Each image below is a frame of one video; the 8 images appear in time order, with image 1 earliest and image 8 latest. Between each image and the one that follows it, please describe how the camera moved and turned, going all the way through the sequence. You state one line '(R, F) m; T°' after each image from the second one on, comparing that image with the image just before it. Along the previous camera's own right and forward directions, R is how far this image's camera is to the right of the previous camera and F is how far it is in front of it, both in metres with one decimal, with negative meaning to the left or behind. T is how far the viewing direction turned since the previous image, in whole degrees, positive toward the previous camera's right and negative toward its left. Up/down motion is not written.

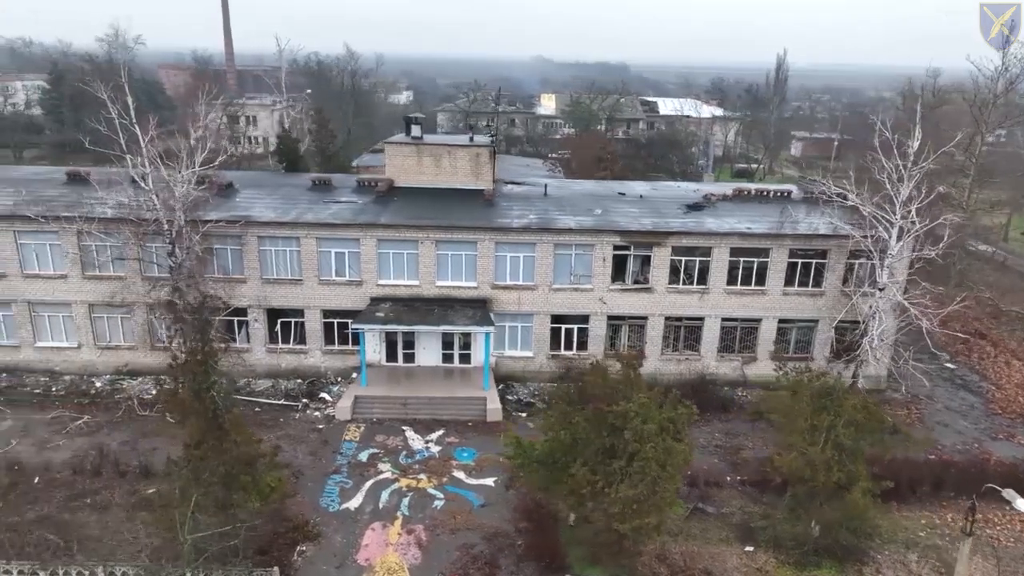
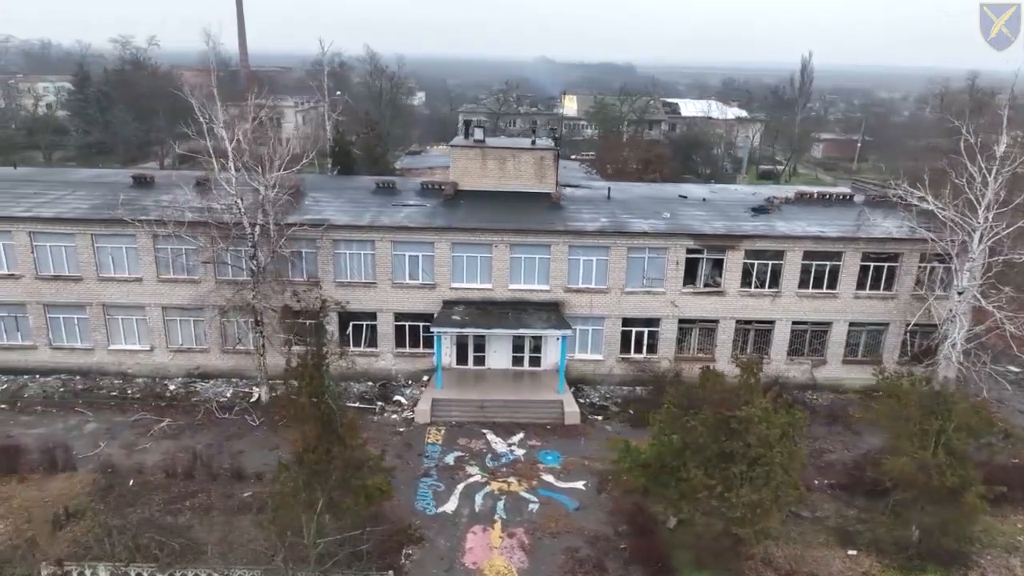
(-2.1, -0.1) m; 0°
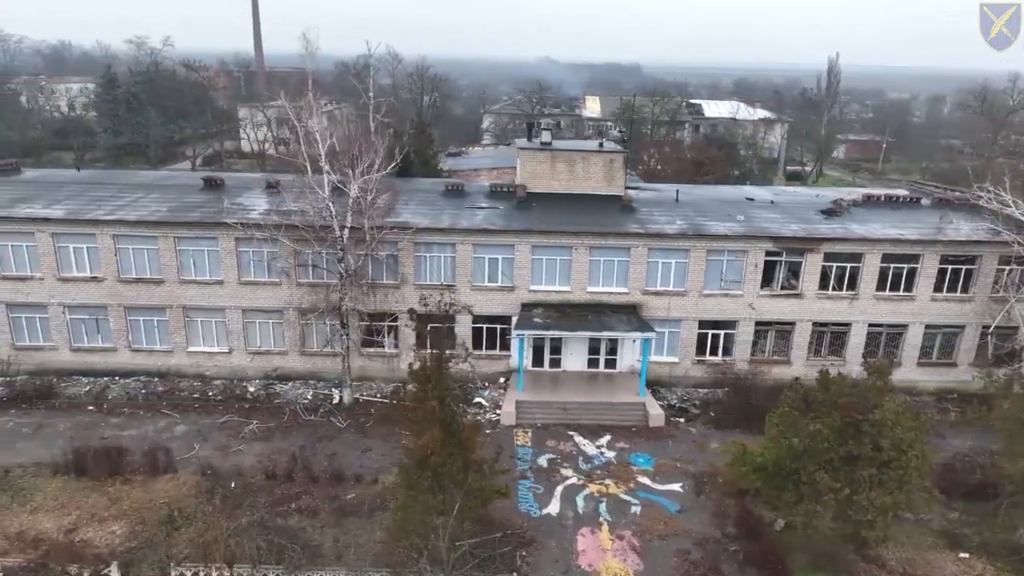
(-2.3, -0.1) m; 0°
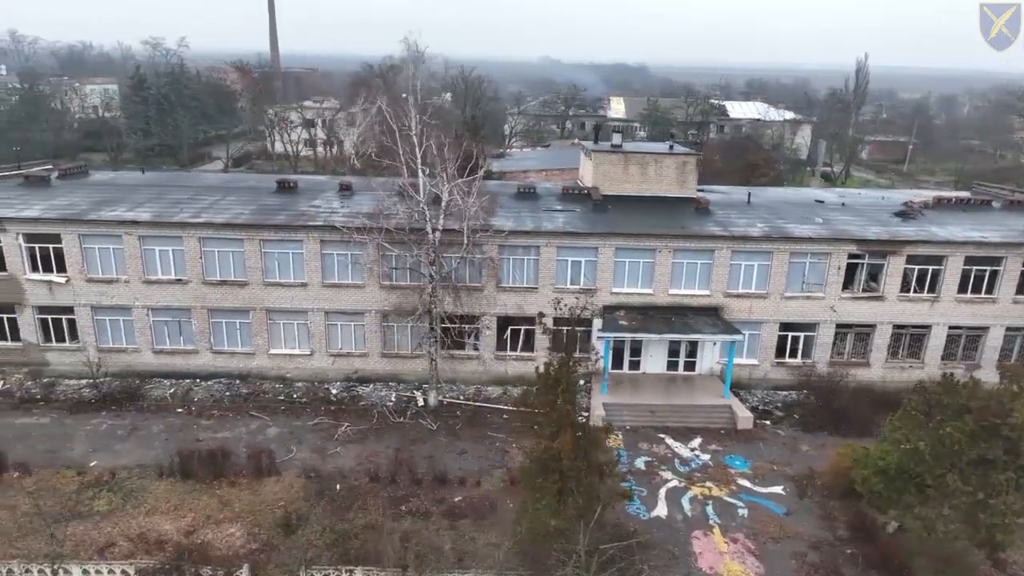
(-2.5, -0.1) m; 0°
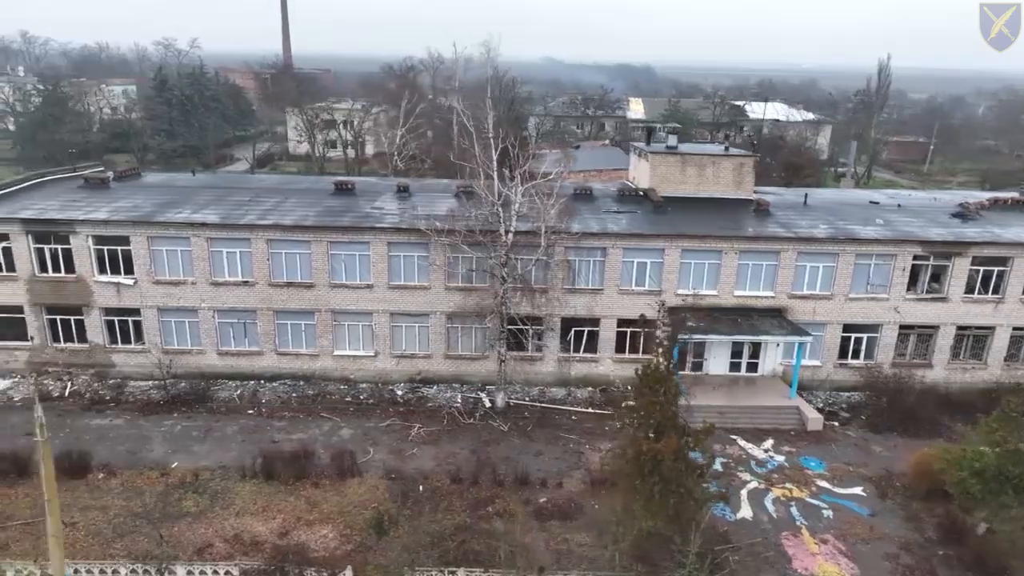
(-2.0, 0.0) m; 0°
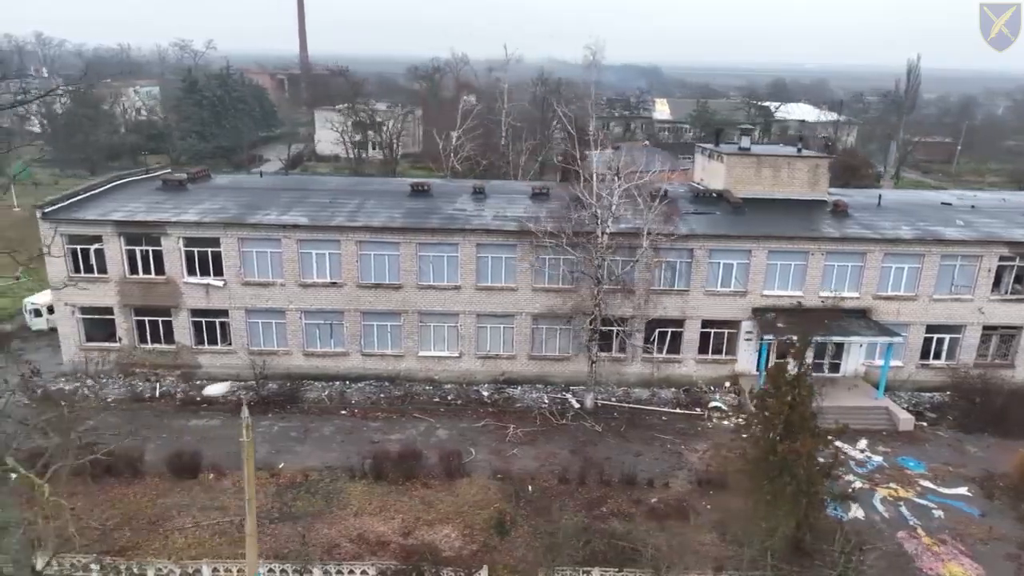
(-2.6, -0.1) m; 0°
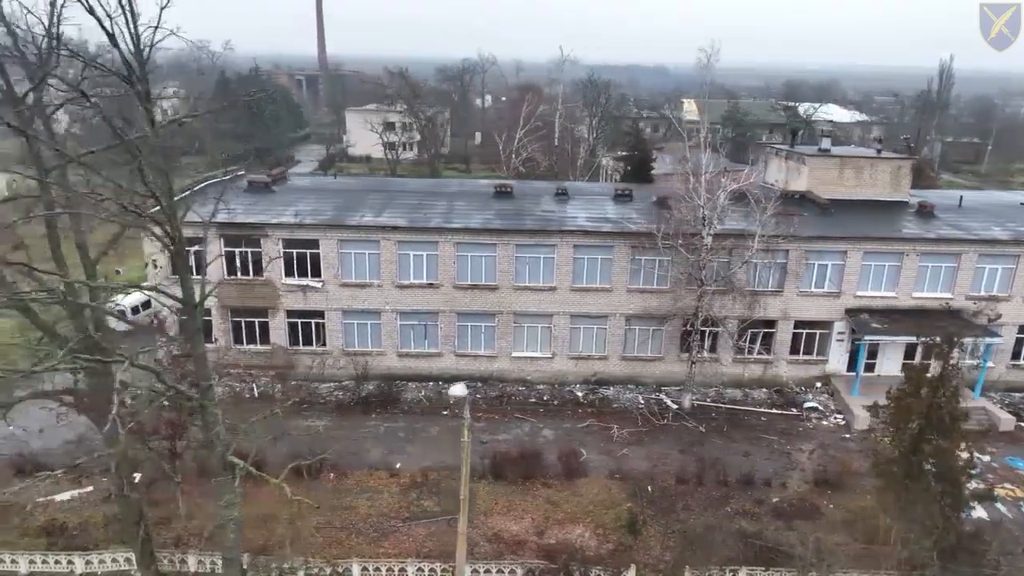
(-2.9, -0.1) m; 0°
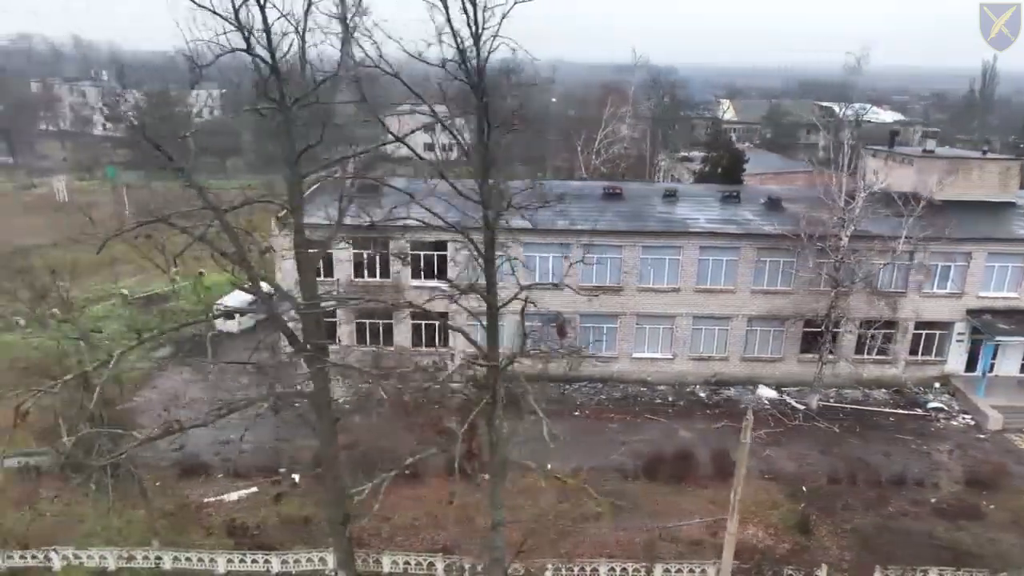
(-3.7, -0.1) m; 0°
